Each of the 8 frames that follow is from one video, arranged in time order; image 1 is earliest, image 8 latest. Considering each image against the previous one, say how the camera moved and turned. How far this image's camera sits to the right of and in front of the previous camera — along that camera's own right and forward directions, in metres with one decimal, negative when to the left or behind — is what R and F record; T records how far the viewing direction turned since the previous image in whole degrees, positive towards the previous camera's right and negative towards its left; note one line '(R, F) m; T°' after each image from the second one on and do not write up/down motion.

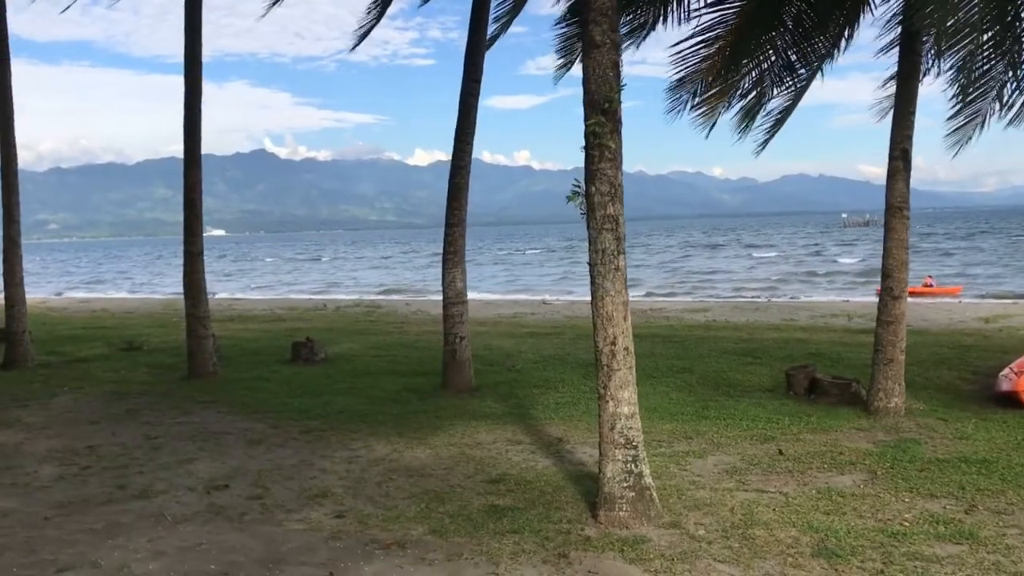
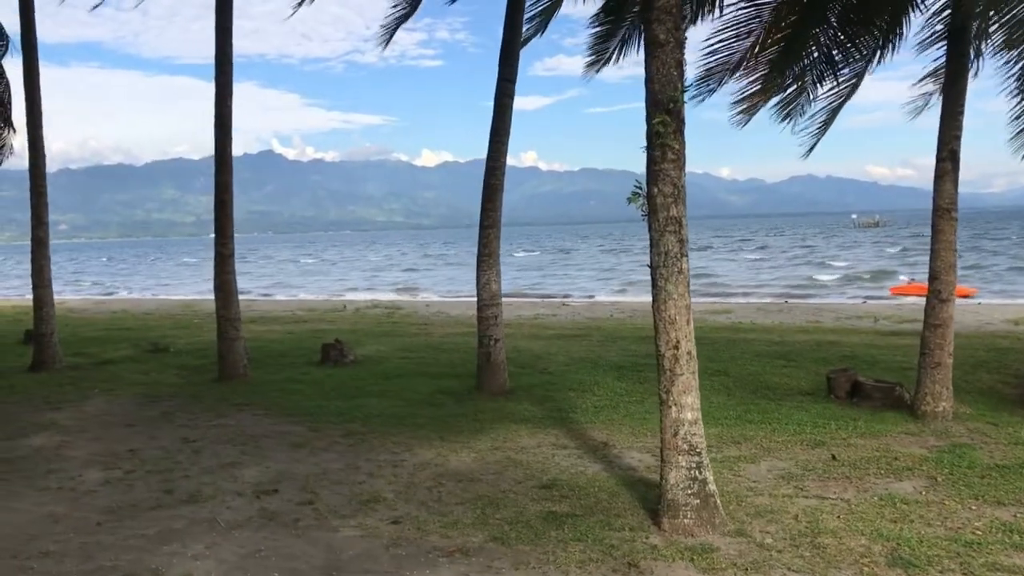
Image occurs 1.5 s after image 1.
(-0.3, +0.1) m; 0°
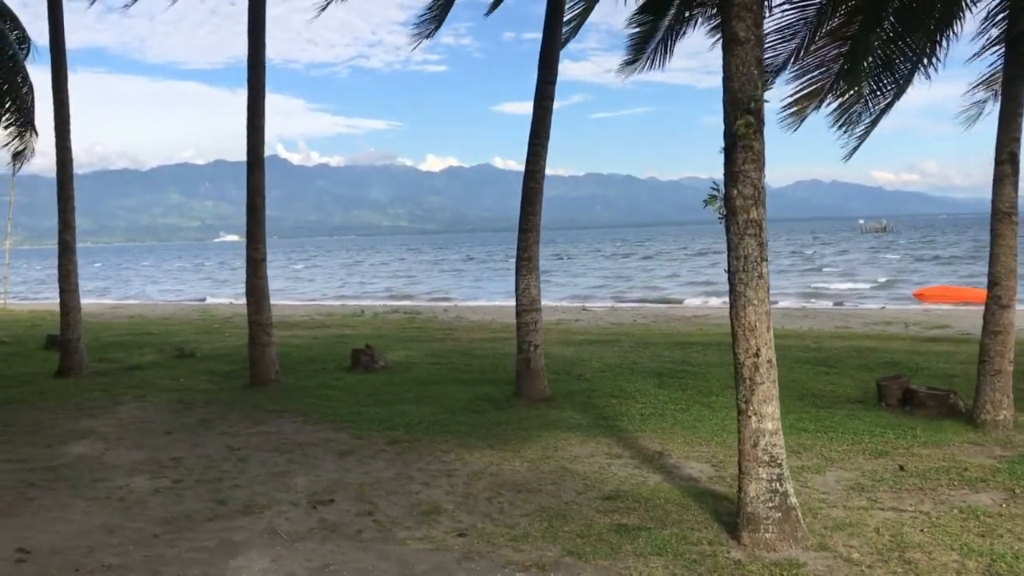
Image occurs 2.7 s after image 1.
(-0.3, +0.1) m; 0°
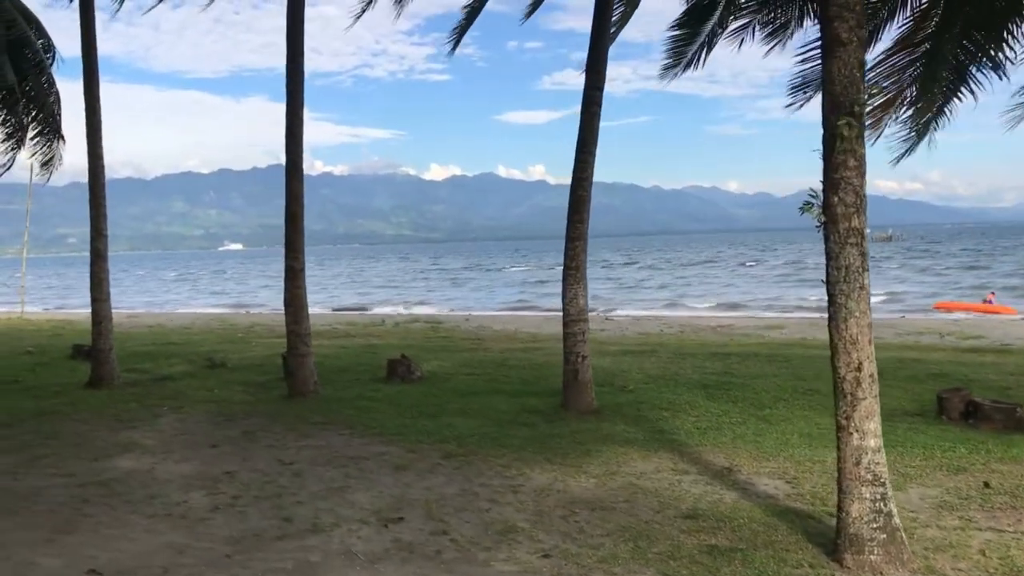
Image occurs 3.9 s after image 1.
(-0.4, +0.2) m; 0°
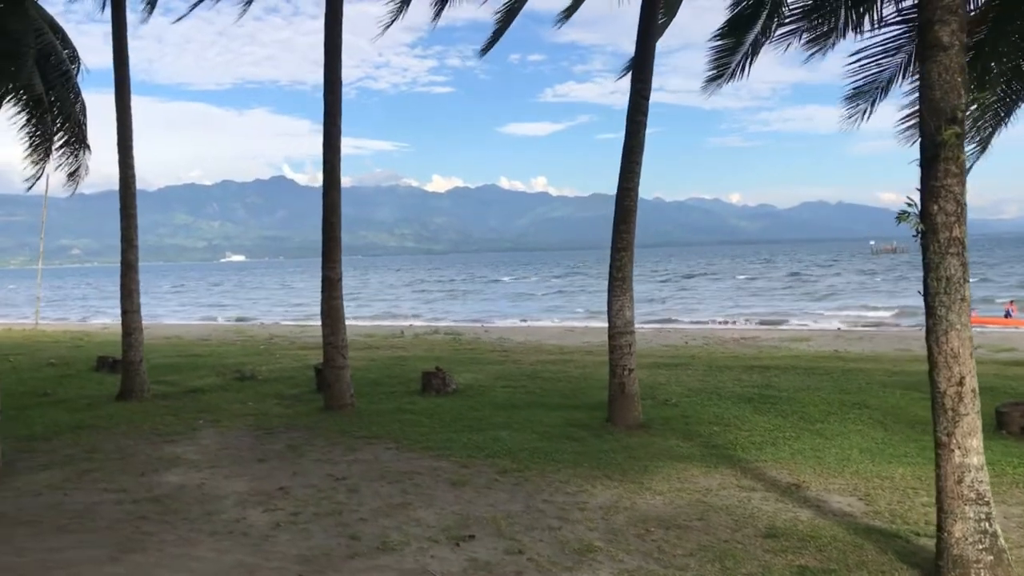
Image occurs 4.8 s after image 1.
(-0.4, +0.1) m; 0°
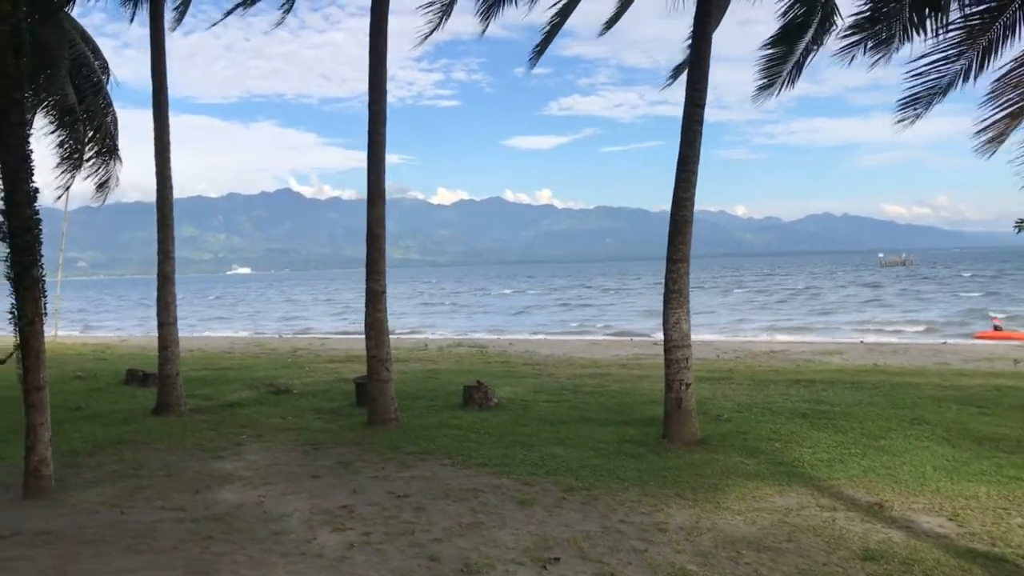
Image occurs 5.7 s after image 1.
(-0.4, +0.2) m; 0°
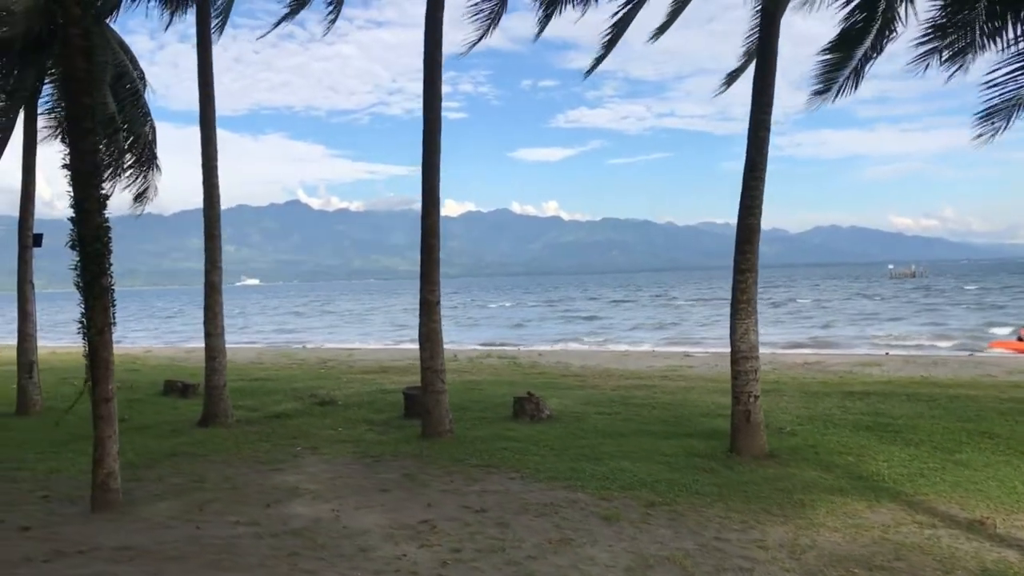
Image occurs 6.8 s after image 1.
(-0.5, +0.1) m; -1°
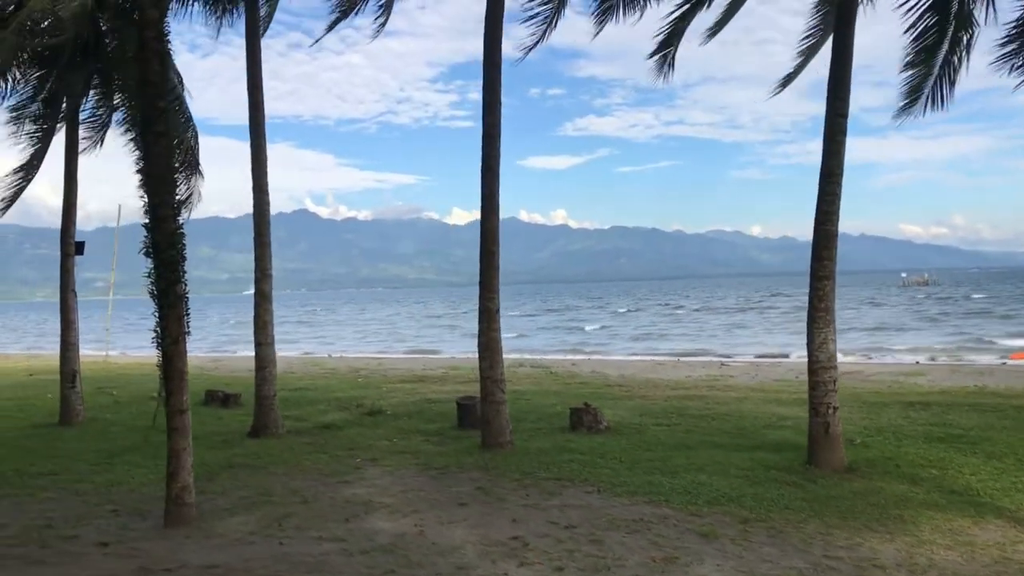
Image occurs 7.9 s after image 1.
(-0.5, +0.2) m; -1°
